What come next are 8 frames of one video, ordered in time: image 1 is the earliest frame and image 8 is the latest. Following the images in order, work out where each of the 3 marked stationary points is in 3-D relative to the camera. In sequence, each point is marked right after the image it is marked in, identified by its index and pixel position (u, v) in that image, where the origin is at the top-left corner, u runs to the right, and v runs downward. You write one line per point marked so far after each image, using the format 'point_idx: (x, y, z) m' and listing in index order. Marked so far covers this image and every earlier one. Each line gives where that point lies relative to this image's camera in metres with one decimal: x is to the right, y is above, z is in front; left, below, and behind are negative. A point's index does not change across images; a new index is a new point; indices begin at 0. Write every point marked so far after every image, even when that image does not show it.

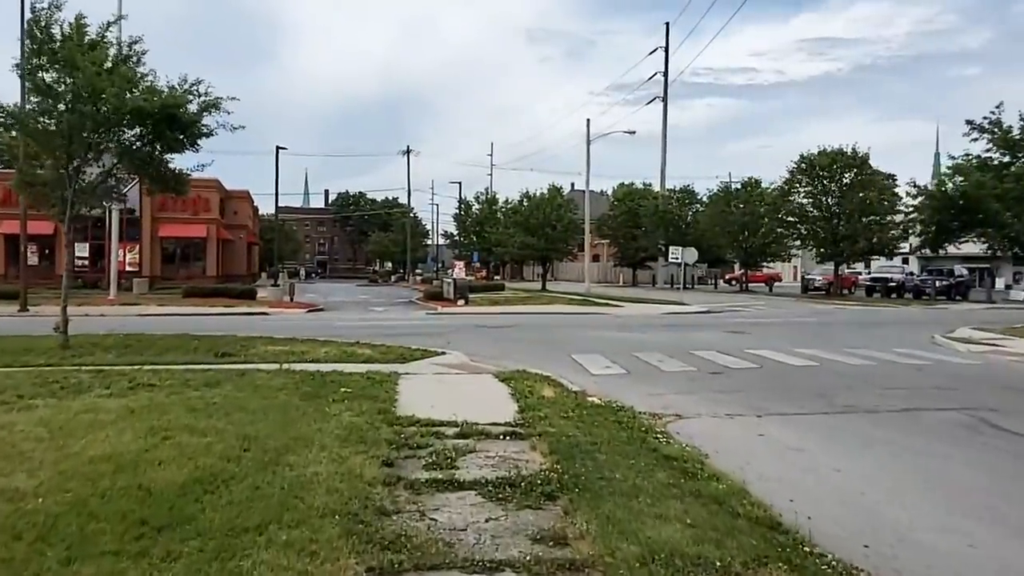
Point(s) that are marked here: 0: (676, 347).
0: (+4.1, -1.5, +18.6) m
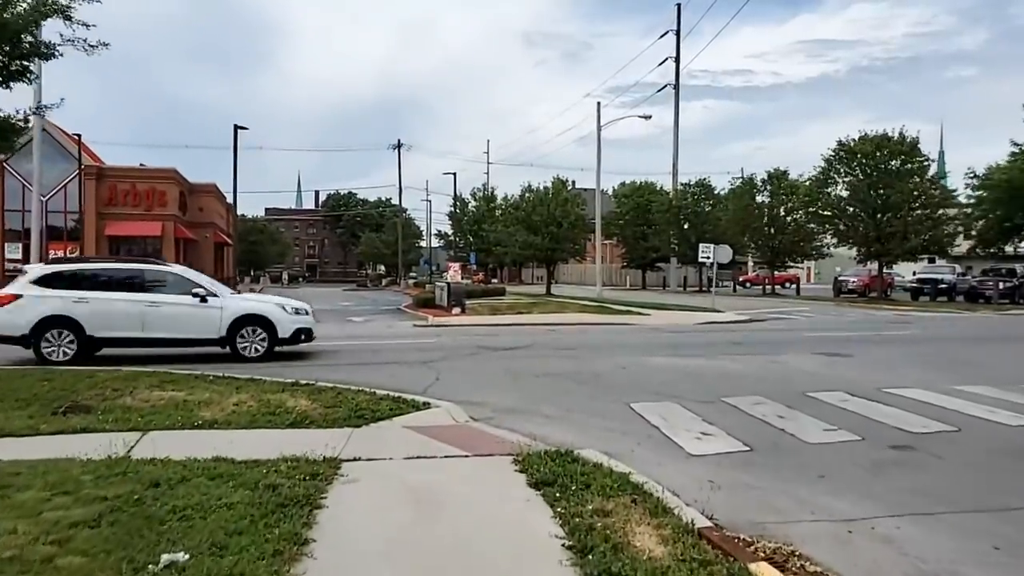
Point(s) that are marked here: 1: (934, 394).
0: (+4.4, -1.6, +12.4) m
1: (+6.6, -1.7, +11.7) m
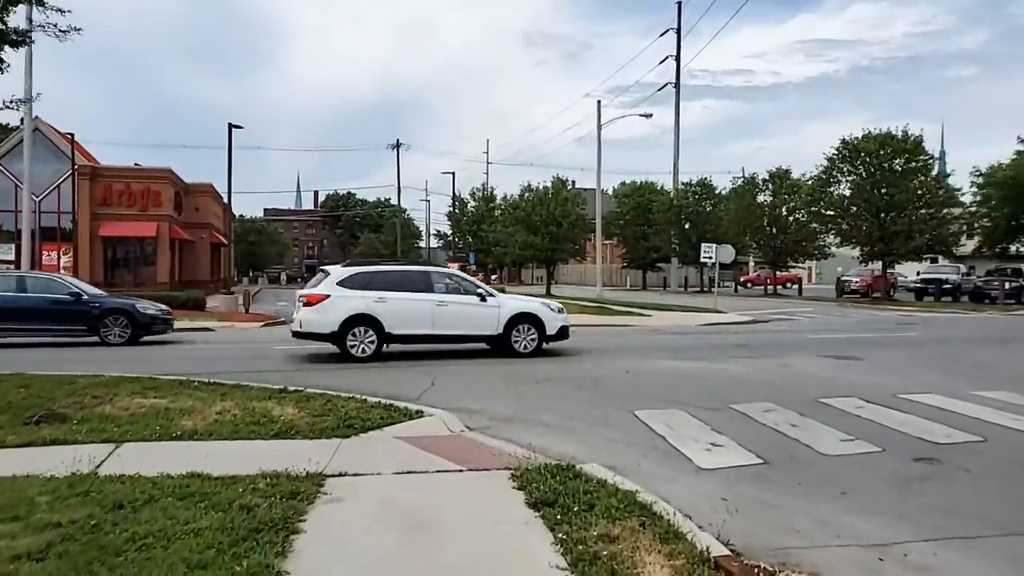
0: (+4.4, -1.7, +11.8) m
1: (+6.6, -1.7, +11.1) m
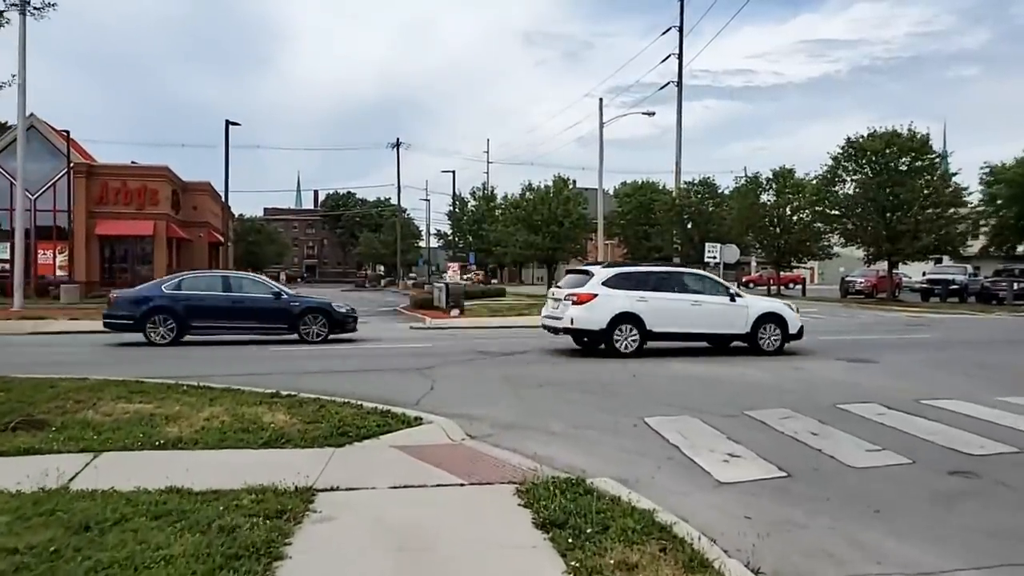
0: (+4.4, -1.7, +11.3) m
1: (+6.6, -1.7, +10.6) m
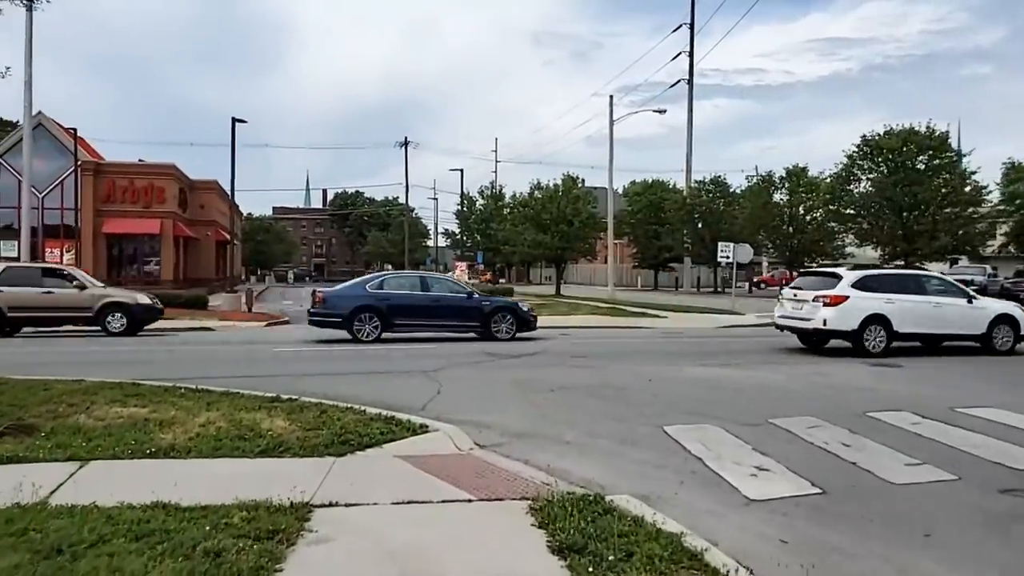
0: (+4.6, -1.7, +10.7) m
1: (+6.8, -1.7, +10.0) m
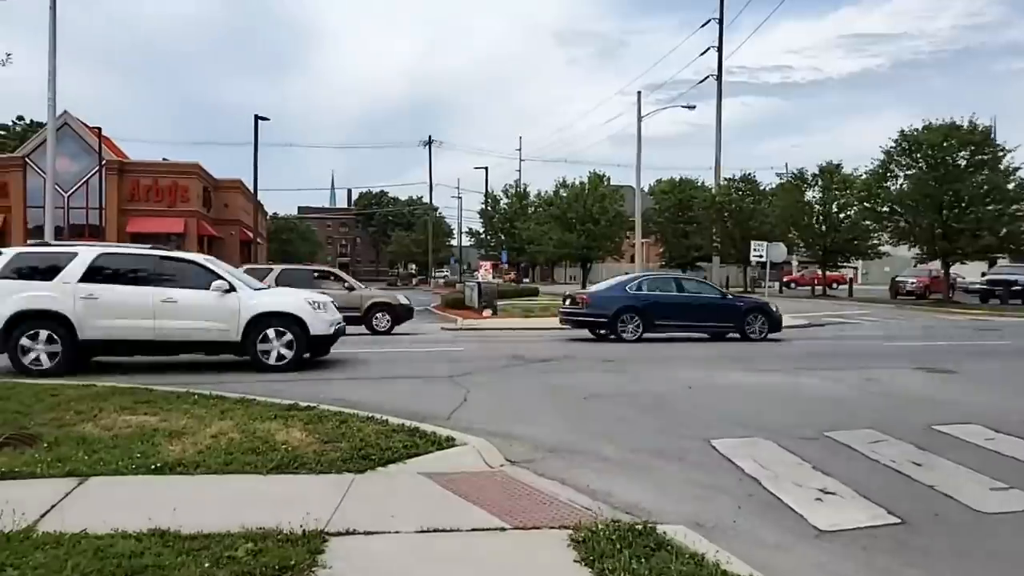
0: (+5.0, -1.7, +9.9) m
1: (+7.2, -1.7, +9.1) m
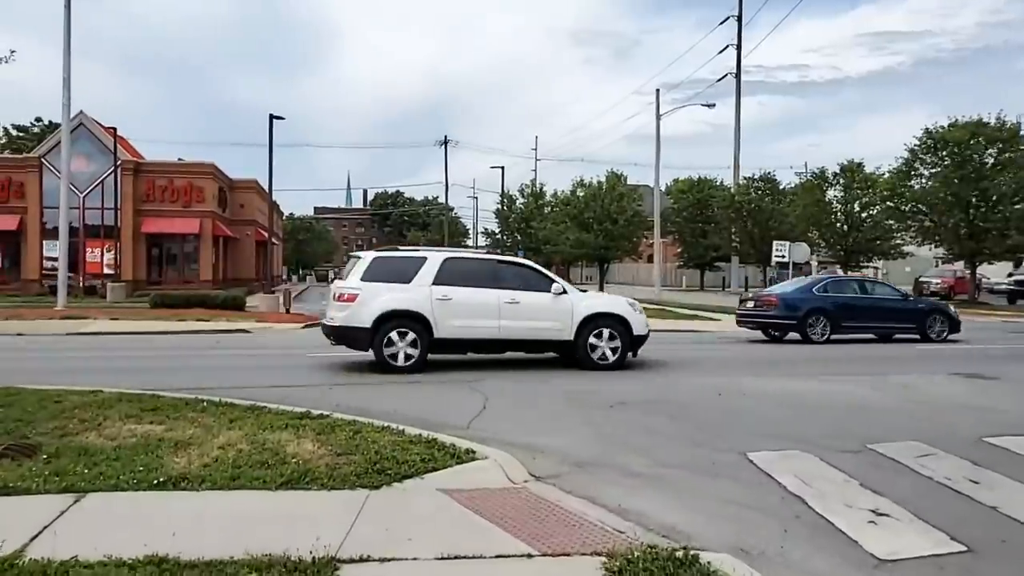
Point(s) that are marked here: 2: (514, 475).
0: (+5.3, -1.7, +9.3) m
1: (+7.4, -1.8, +8.5) m
2: (0.0, -1.8, +7.2) m
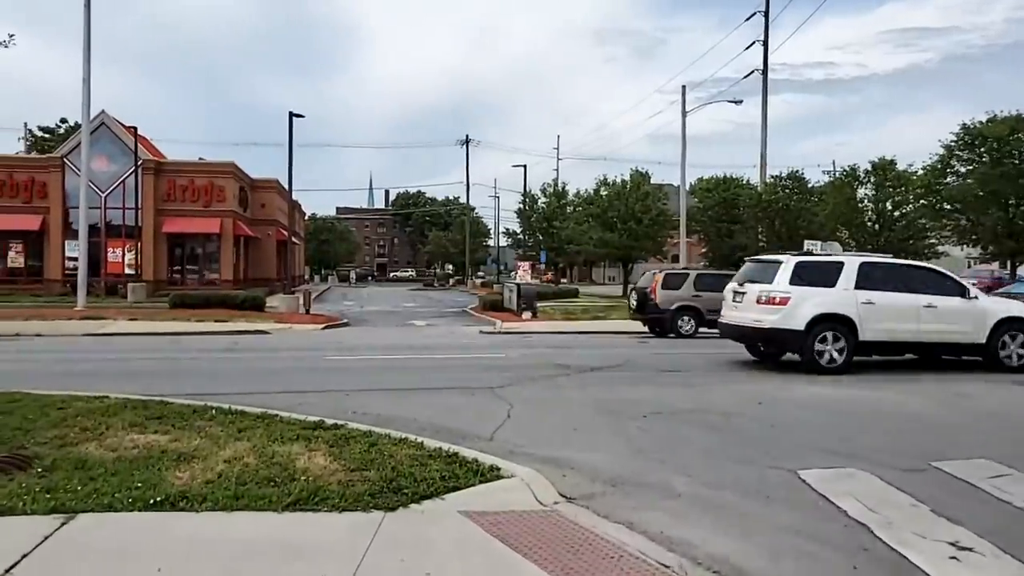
0: (+5.6, -1.8, +8.5) m
1: (+7.7, -1.8, +7.6) m
2: (+0.3, -1.8, +6.5) m
